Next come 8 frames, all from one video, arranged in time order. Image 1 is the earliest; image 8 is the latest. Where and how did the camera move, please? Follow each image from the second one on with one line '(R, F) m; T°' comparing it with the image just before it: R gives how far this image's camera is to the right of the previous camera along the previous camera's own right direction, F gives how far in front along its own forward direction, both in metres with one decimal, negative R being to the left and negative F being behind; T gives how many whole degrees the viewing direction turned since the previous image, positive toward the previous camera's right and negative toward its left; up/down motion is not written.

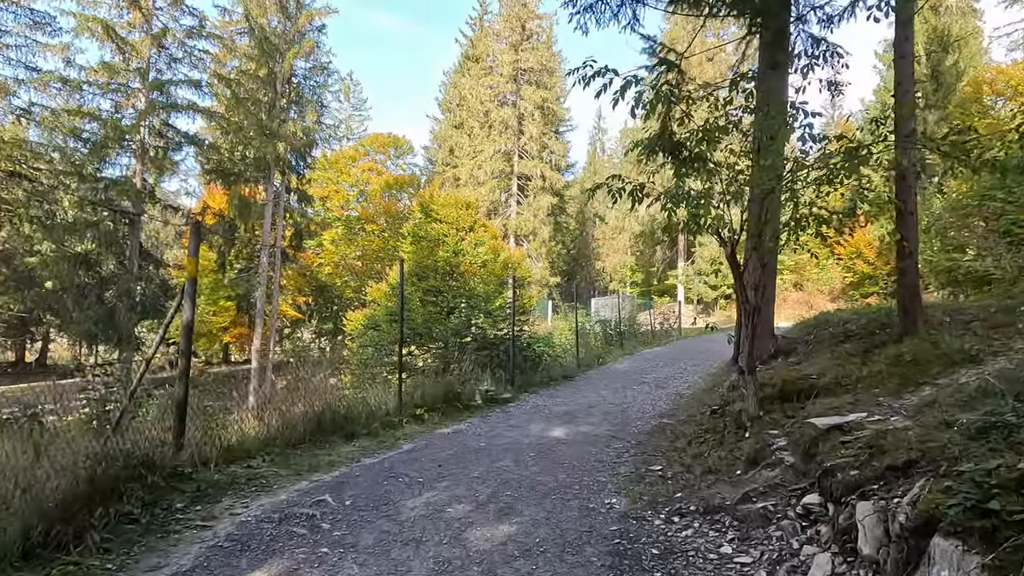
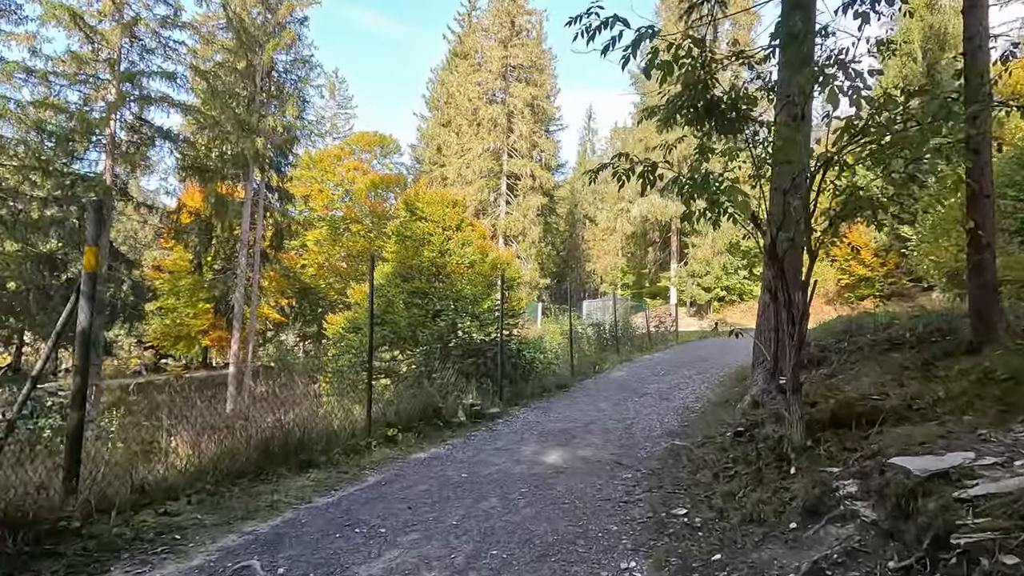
(0.0, +0.6) m; +1°
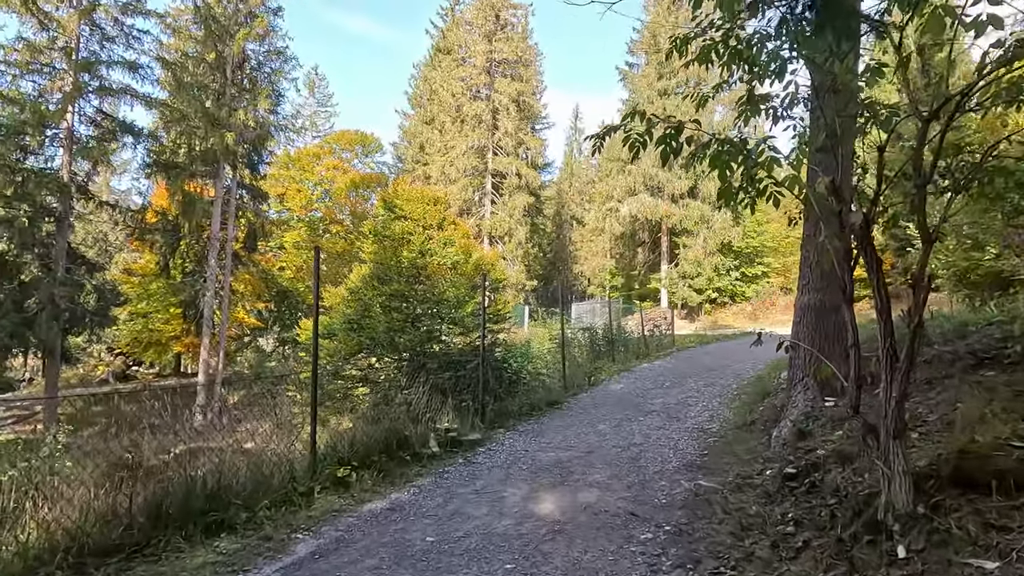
(0.0, +0.8) m; +1°
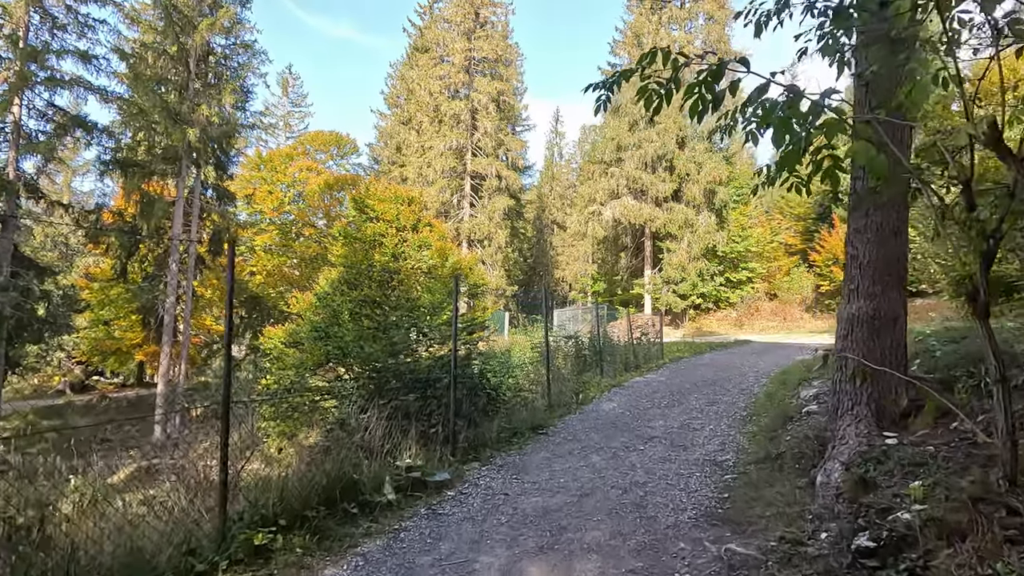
(0.0, +0.7) m; +2°
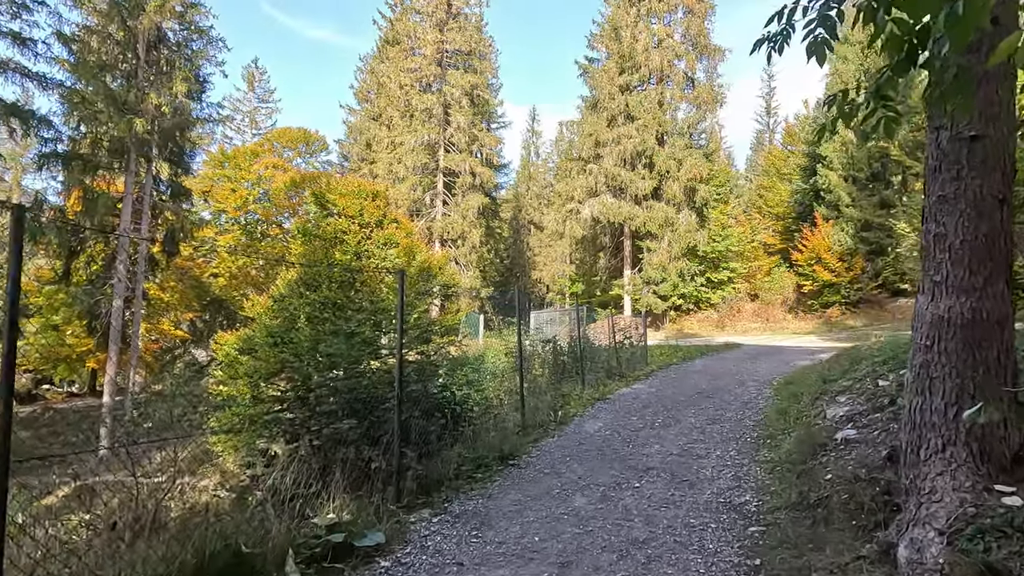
(+0.1, +0.8) m; +2°
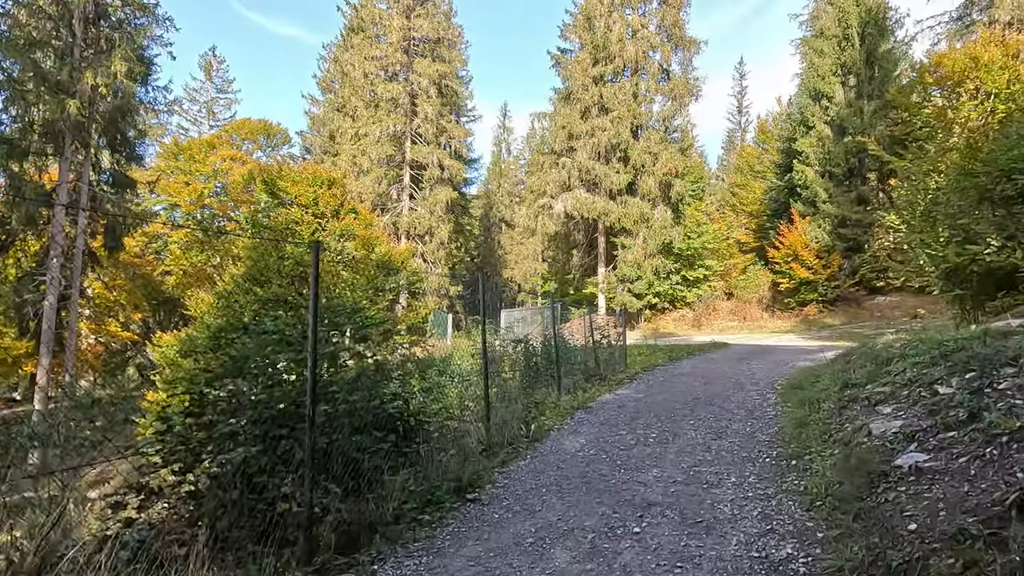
(+0.1, +0.8) m; +3°
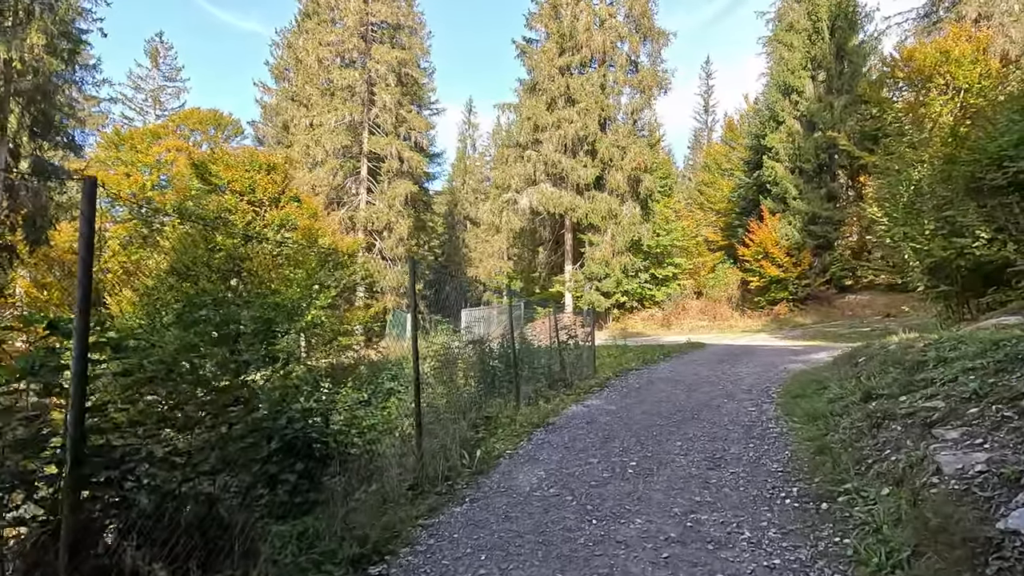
(+0.1, +0.8) m; +3°
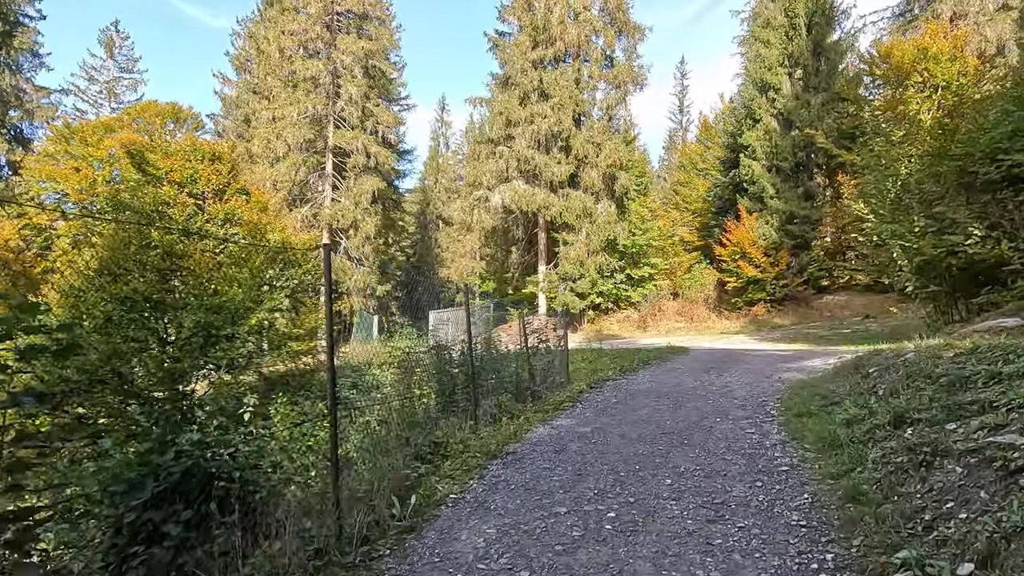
(+0.1, +0.7) m; +2°
